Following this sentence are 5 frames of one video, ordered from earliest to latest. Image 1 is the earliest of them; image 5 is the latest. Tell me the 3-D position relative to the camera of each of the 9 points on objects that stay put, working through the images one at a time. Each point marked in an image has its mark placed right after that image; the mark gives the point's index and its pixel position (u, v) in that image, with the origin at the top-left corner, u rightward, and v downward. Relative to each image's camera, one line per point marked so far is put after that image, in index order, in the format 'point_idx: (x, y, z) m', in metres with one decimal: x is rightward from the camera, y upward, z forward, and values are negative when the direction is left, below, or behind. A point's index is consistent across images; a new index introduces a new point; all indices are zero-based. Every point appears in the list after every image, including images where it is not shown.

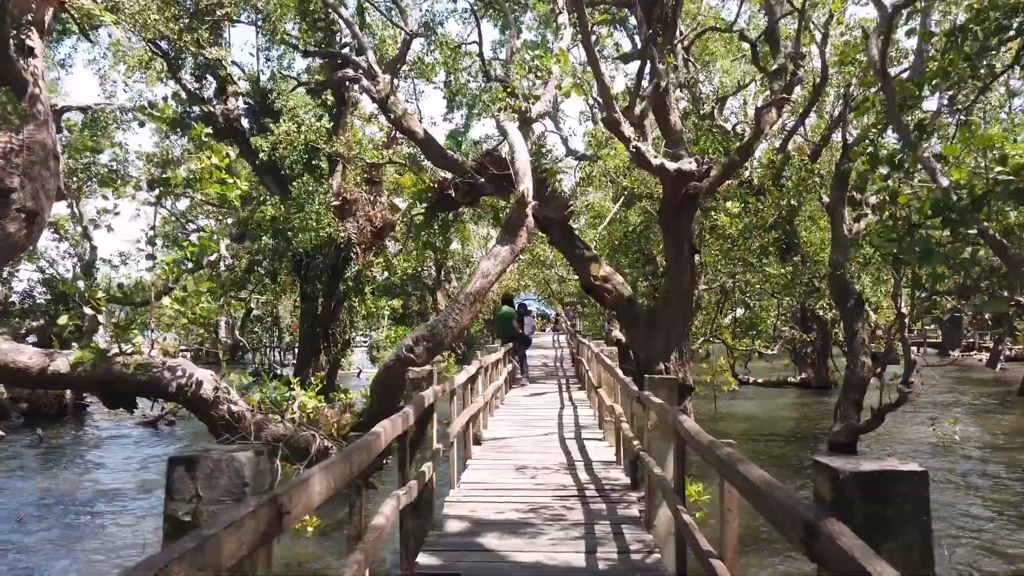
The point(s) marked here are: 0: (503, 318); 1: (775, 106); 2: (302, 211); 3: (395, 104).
0: (-0.2, -0.4, +11.9) m
1: (+4.1, +2.9, +11.9) m
2: (-5.1, +1.9, +18.4) m
3: (-2.1, +3.2, +13.1) m
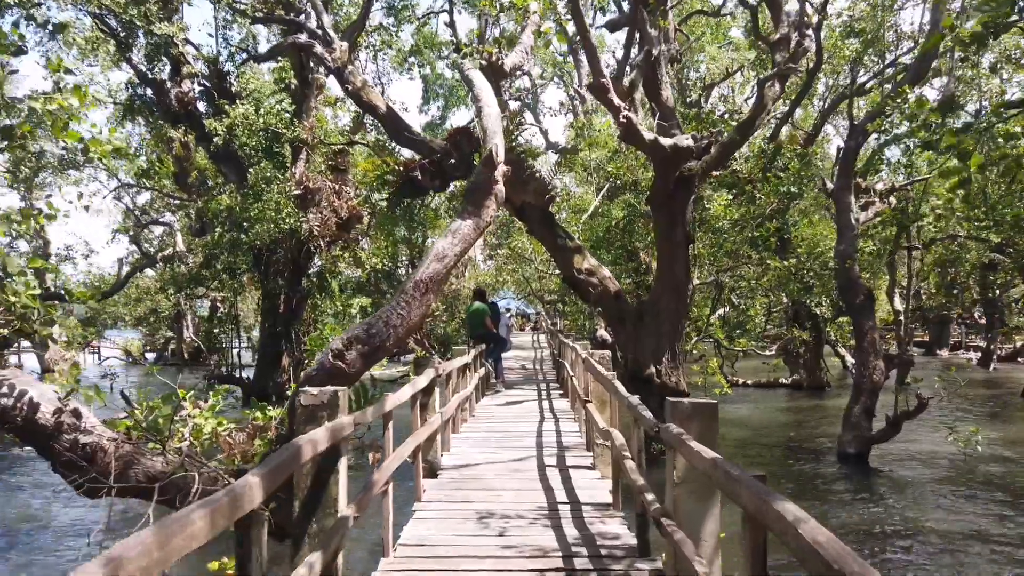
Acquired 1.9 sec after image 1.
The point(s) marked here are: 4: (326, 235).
0: (-0.5, -0.4, +10.6) m
1: (+3.8, +3.0, +10.7) m
2: (-5.6, +2.0, +16.9) m
3: (-2.5, +3.3, +11.7) m
4: (-4.4, +1.3, +17.9) m
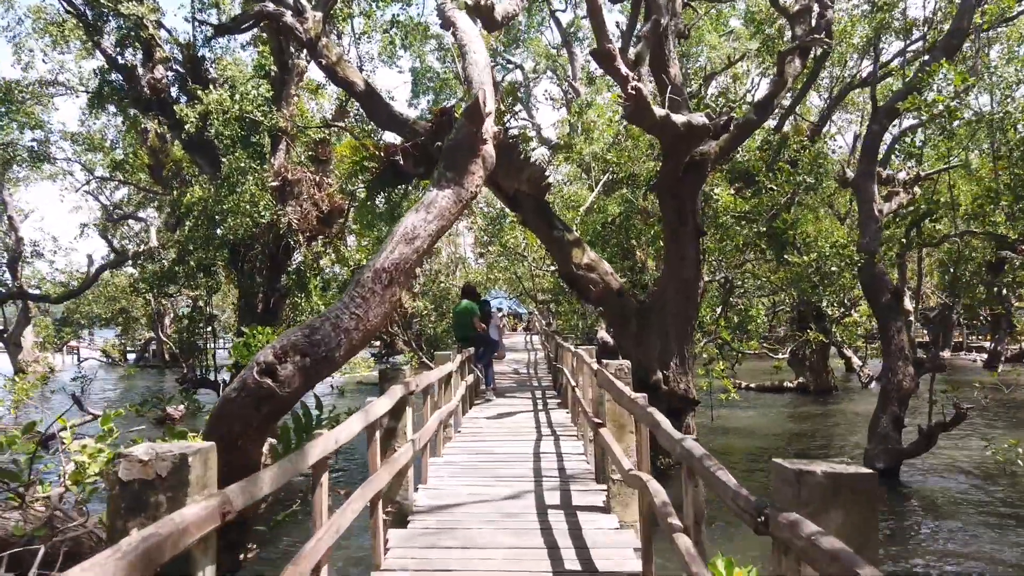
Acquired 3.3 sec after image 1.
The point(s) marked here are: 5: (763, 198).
0: (-0.6, -0.3, +9.5) m
1: (+3.7, +3.0, +9.7) m
2: (-5.8, +2.0, +15.8) m
3: (-2.6, +3.3, +10.7) m
4: (-4.6, +1.3, +16.8) m
5: (+4.9, +1.8, +14.6) m
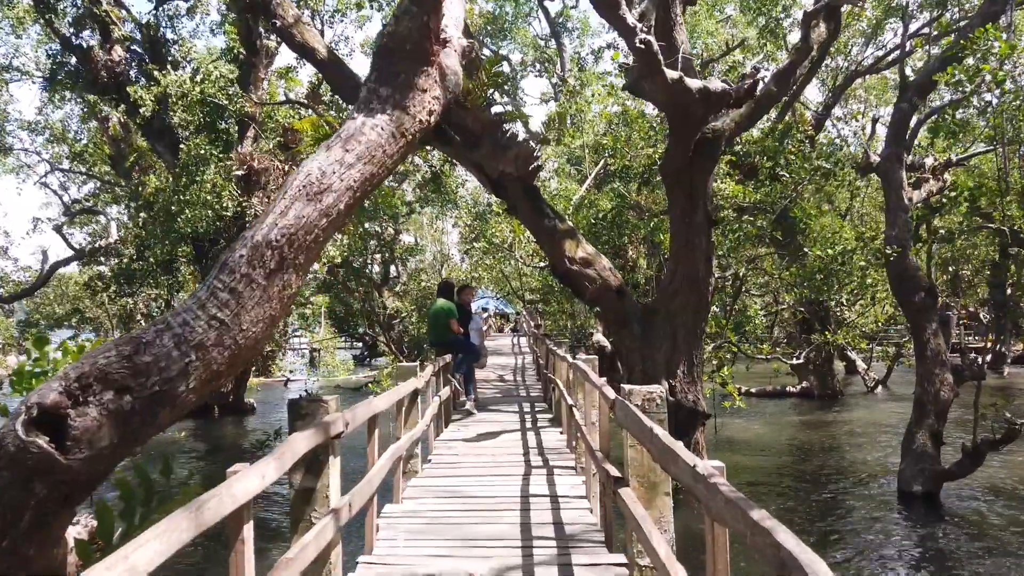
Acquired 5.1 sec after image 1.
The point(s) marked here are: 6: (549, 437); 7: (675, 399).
0: (-0.8, -0.3, +8.3) m
1: (+3.5, +3.0, +8.6) m
2: (-6.1, +2.0, +14.5) m
3: (-2.8, +3.4, +9.4) m
4: (-4.9, +1.4, +15.5) m
5: (+4.6, +1.8, +13.5) m
6: (+0.4, -1.4, +7.2) m
7: (+2.0, -1.3, +9.2) m
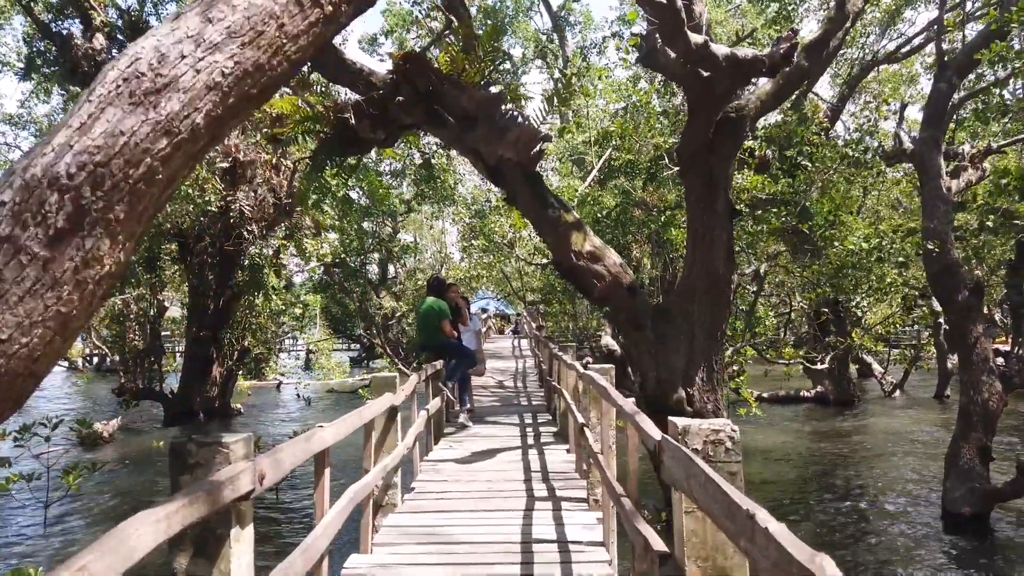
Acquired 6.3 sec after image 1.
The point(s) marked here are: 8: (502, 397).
0: (-0.8, -0.3, +7.4) m
1: (+3.5, +3.0, +7.7) m
2: (-6.1, +2.1, +13.7) m
3: (-2.8, +3.4, +8.6) m
4: (-4.8, +1.4, +14.7) m
5: (+4.6, +1.8, +12.6) m
6: (+0.3, -1.4, +6.4) m
7: (+2.0, -1.3, +8.4) m
8: (-0.1, -1.6, +11.6) m
